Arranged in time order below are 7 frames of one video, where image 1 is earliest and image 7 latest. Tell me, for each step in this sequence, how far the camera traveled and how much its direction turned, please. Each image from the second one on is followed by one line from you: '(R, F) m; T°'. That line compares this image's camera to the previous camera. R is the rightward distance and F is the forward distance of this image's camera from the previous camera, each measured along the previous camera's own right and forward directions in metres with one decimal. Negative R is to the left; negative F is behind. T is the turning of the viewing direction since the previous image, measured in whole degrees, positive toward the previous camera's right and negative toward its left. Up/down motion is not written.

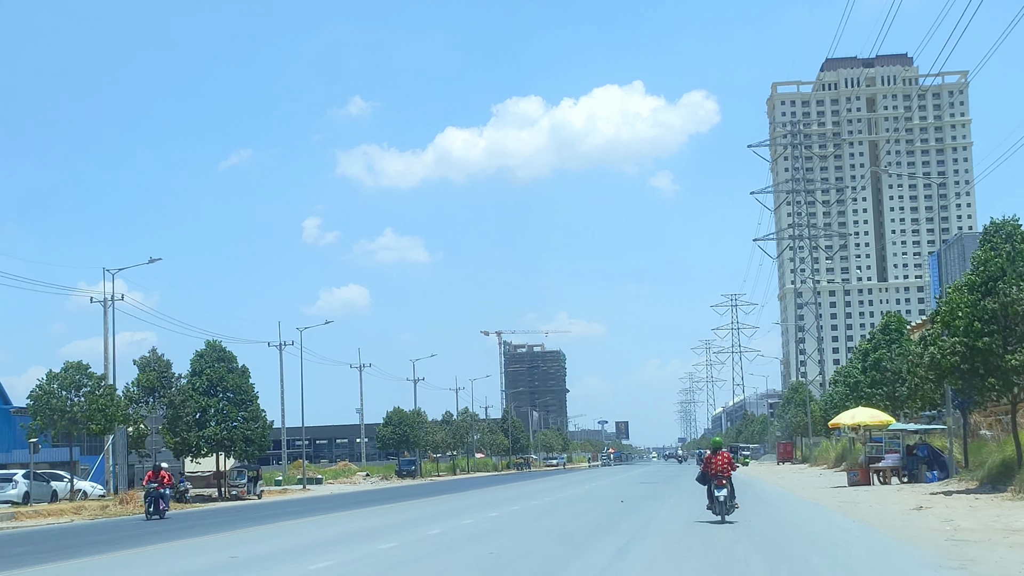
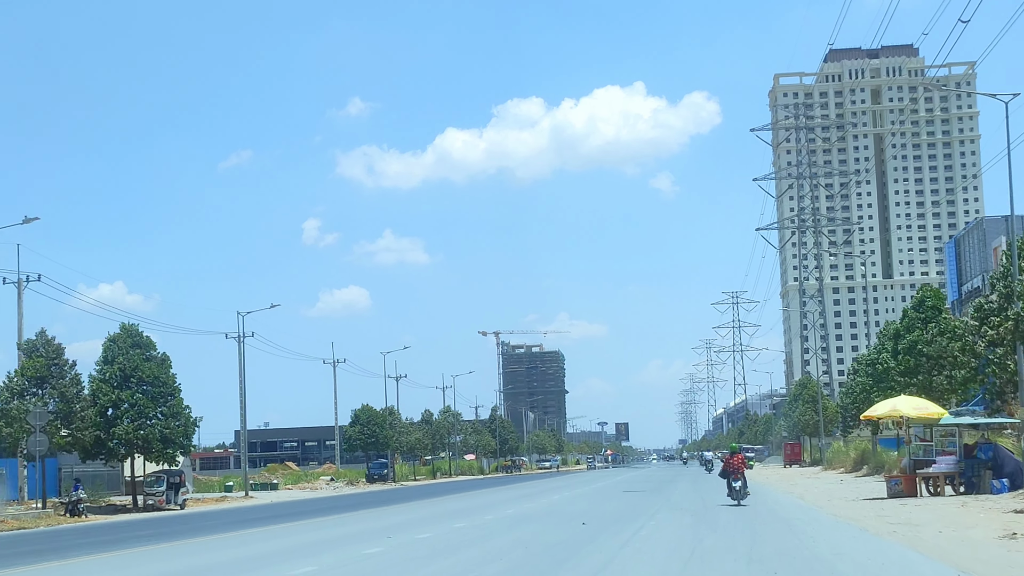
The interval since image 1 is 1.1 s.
(+1.3, +6.2) m; 0°
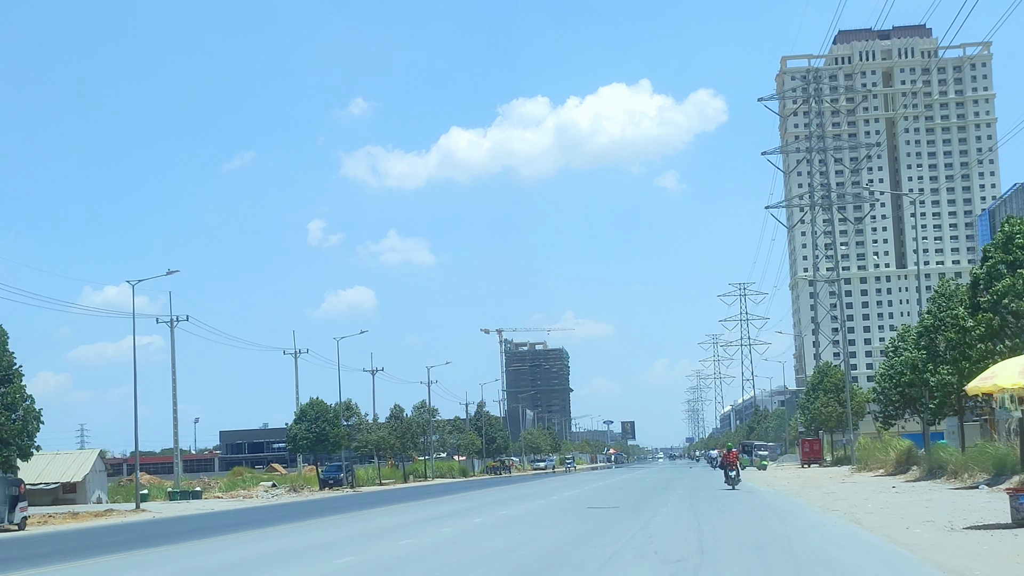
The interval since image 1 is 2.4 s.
(+1.8, +8.7) m; 0°
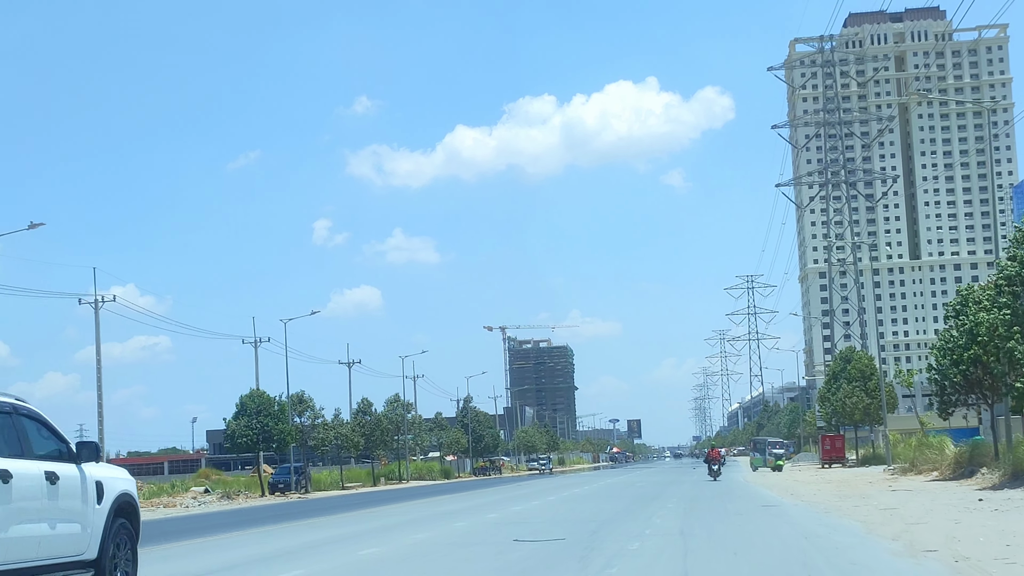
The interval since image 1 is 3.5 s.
(+1.5, +7.3) m; 0°
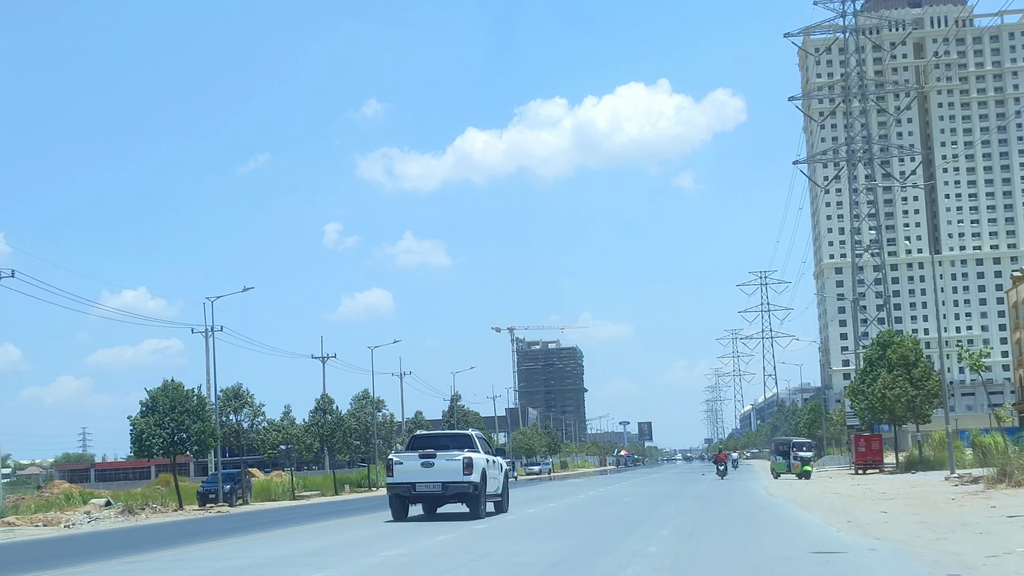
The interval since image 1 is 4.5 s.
(+1.6, +7.8) m; -1°
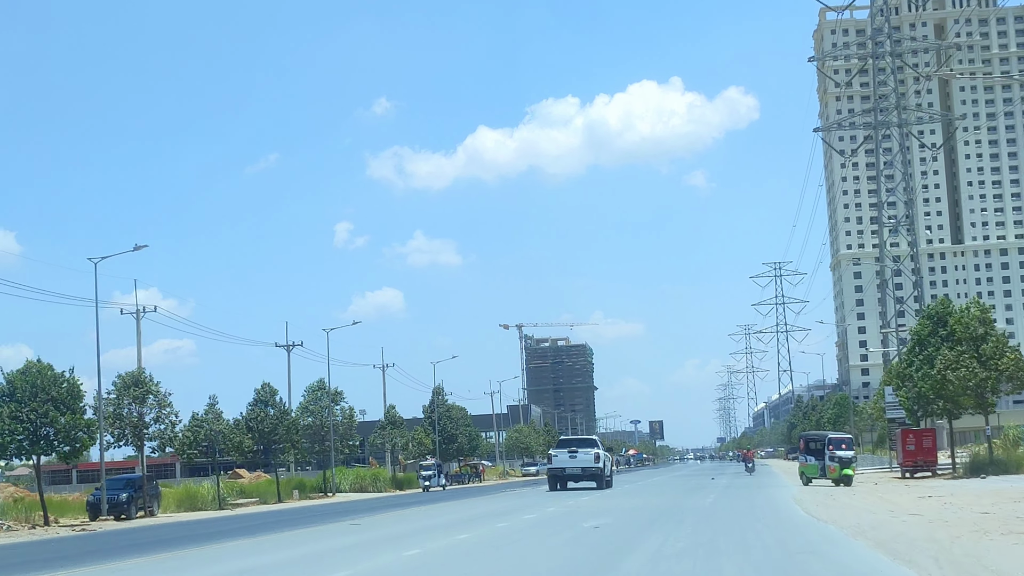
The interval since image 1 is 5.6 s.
(+1.7, +8.1) m; -1°
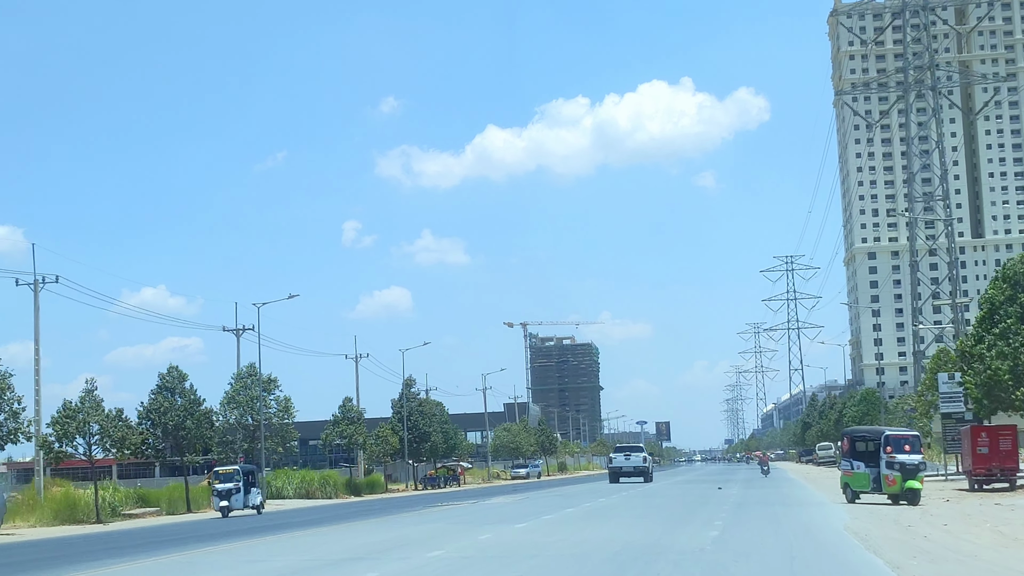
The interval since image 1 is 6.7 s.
(+1.7, +8.2) m; 0°
